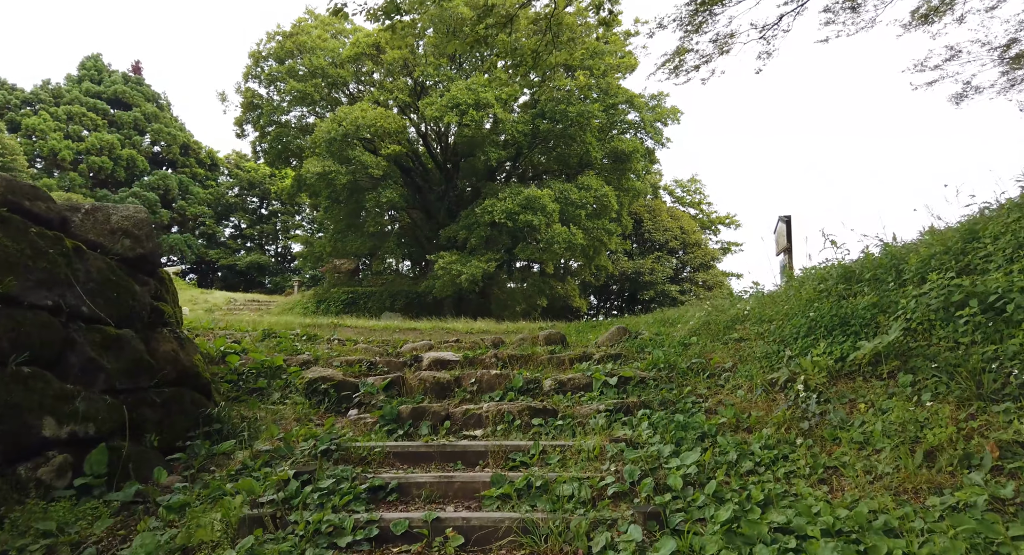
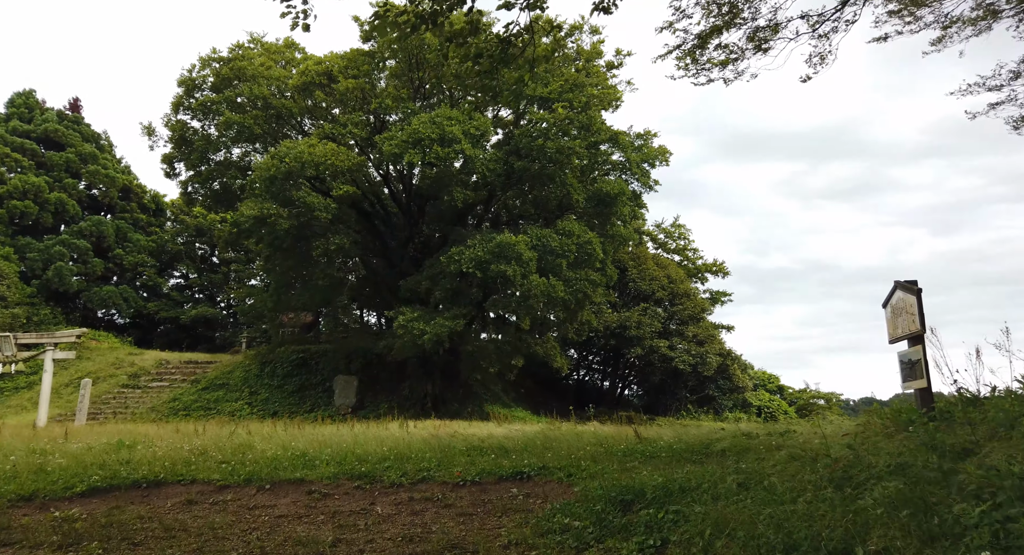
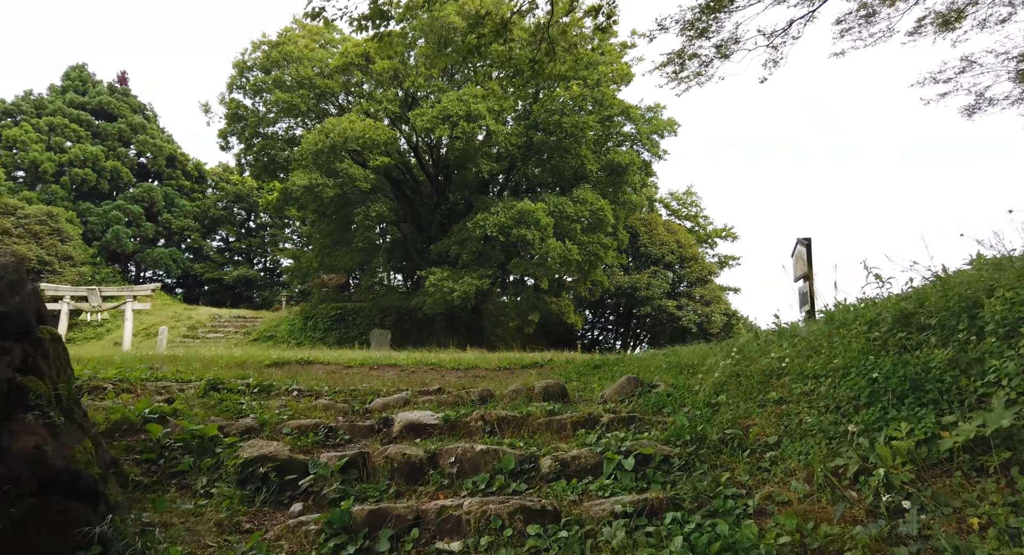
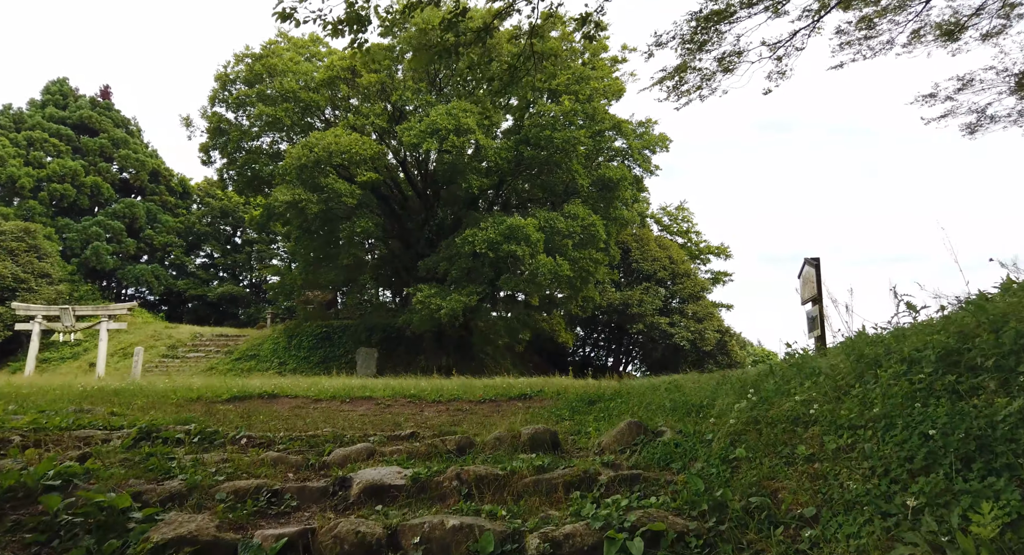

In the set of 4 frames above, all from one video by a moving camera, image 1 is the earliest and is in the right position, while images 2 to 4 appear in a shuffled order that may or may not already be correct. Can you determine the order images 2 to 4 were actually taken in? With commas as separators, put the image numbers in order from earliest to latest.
3, 4, 2
